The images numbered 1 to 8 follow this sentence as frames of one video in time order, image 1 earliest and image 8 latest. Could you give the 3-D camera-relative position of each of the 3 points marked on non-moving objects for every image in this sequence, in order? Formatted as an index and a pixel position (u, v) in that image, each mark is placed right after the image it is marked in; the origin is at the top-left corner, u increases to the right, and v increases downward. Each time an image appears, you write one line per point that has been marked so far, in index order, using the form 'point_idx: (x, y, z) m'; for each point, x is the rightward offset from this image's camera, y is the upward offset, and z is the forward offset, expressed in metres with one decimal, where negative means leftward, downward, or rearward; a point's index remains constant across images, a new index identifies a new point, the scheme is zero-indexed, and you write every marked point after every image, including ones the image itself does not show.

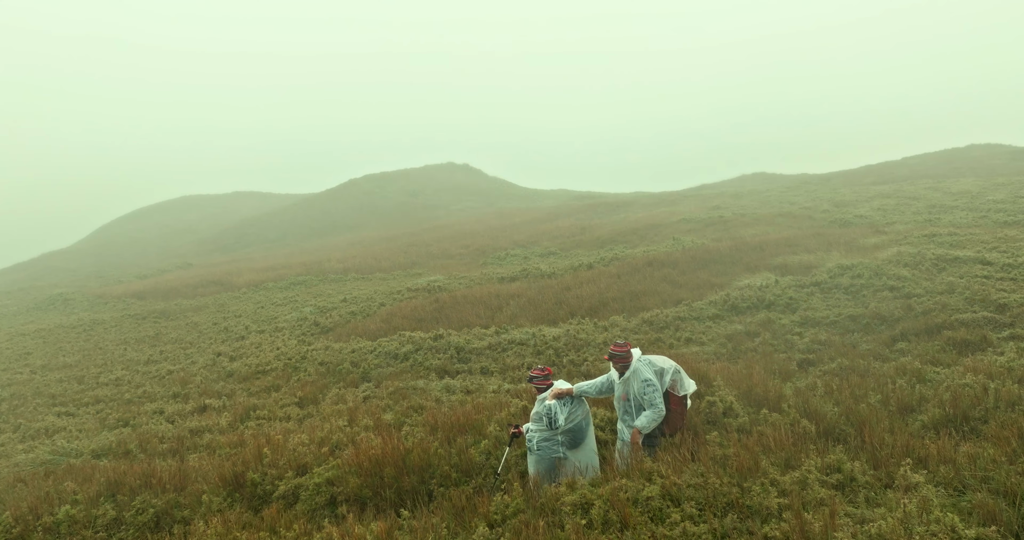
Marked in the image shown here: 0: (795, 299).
0: (+5.1, -0.5, +12.6) m
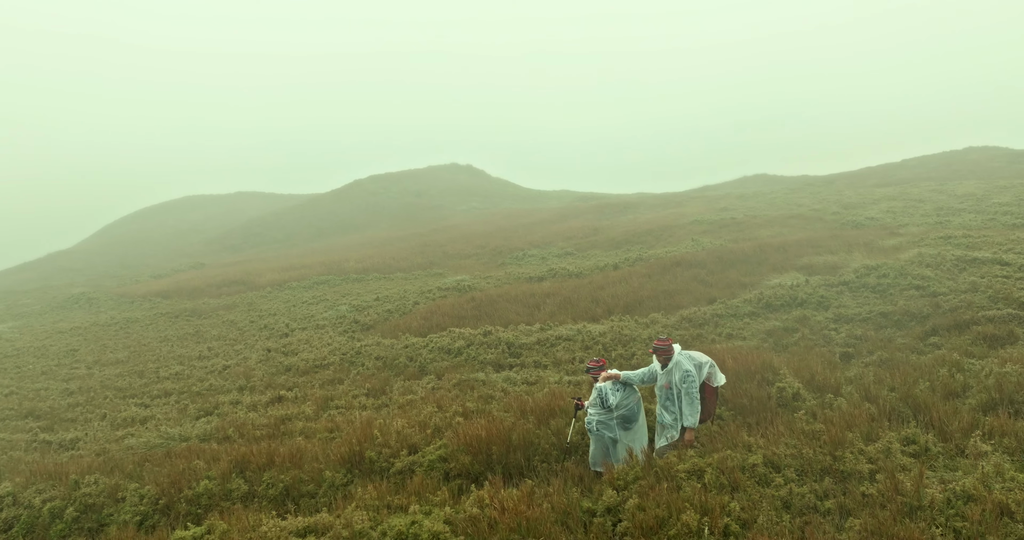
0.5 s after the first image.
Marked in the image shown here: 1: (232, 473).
0: (+6.0, -0.5, +13.4) m
1: (-2.9, -2.2, +7.7) m
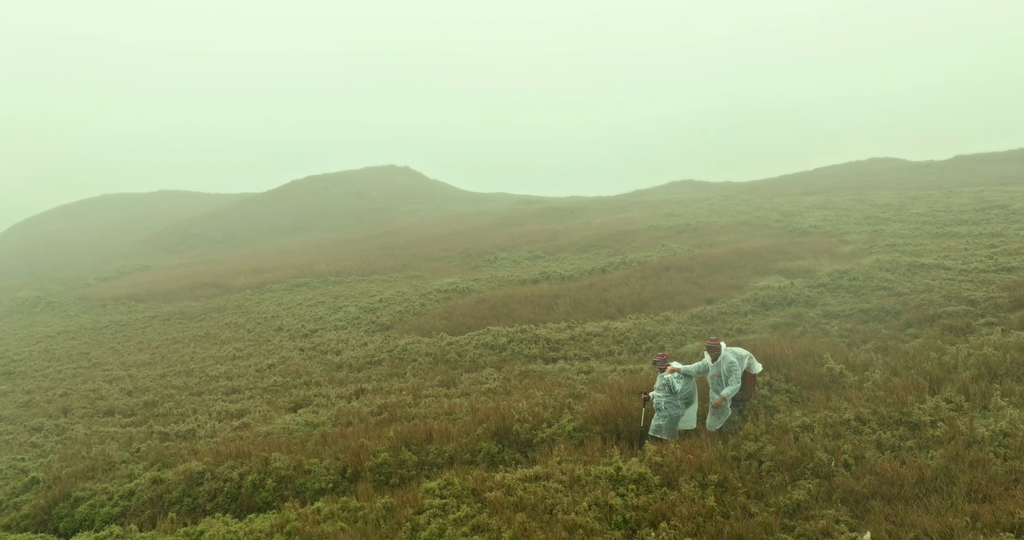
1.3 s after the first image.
0: (+6.7, -0.6, +15.9) m
1: (-1.4, -2.3, +9.2) m
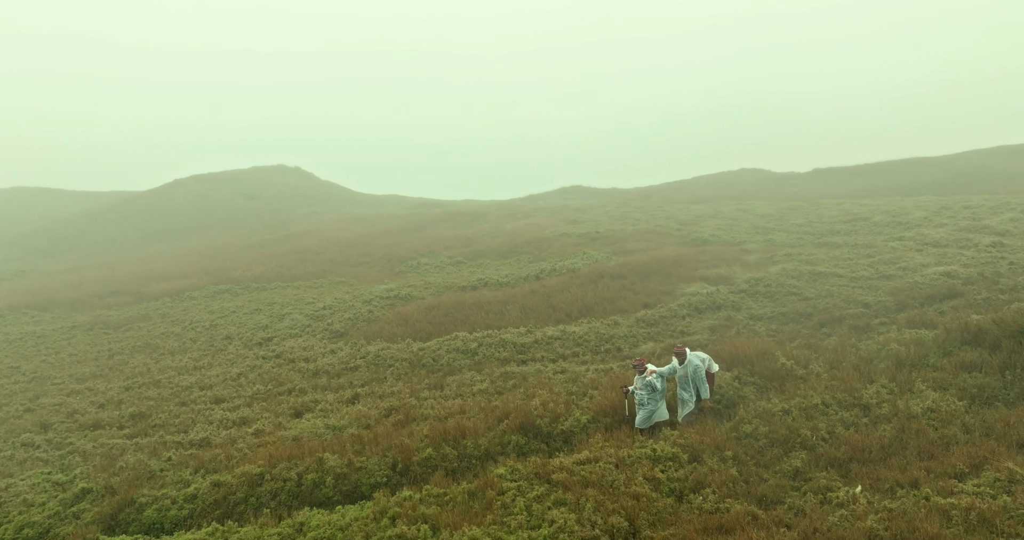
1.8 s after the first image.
0: (+5.8, -0.8, +18.4) m
1: (-1.1, -2.5, +10.4) m
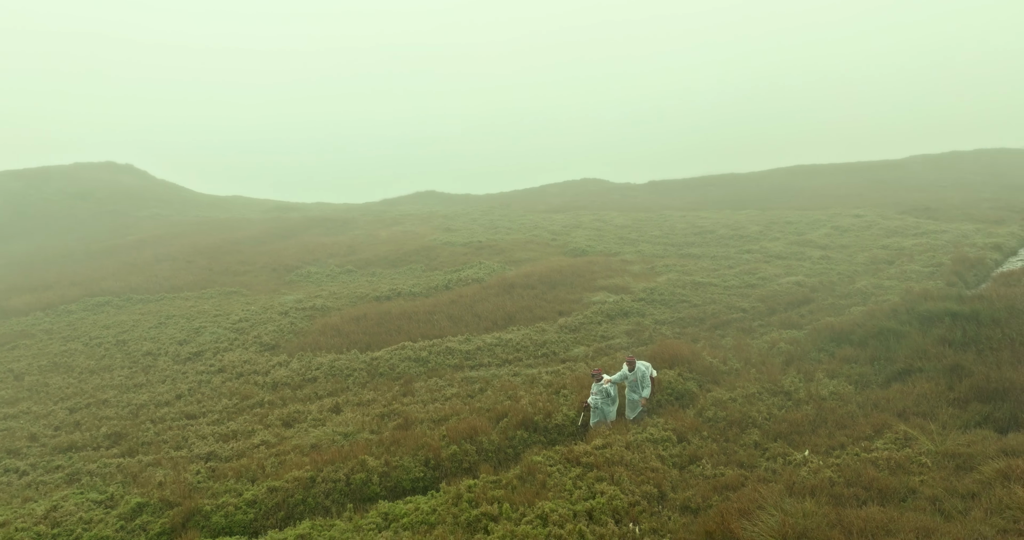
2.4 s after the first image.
0: (+3.9, -1.2, +21.5) m
1: (-0.9, -2.9, +12.1) m
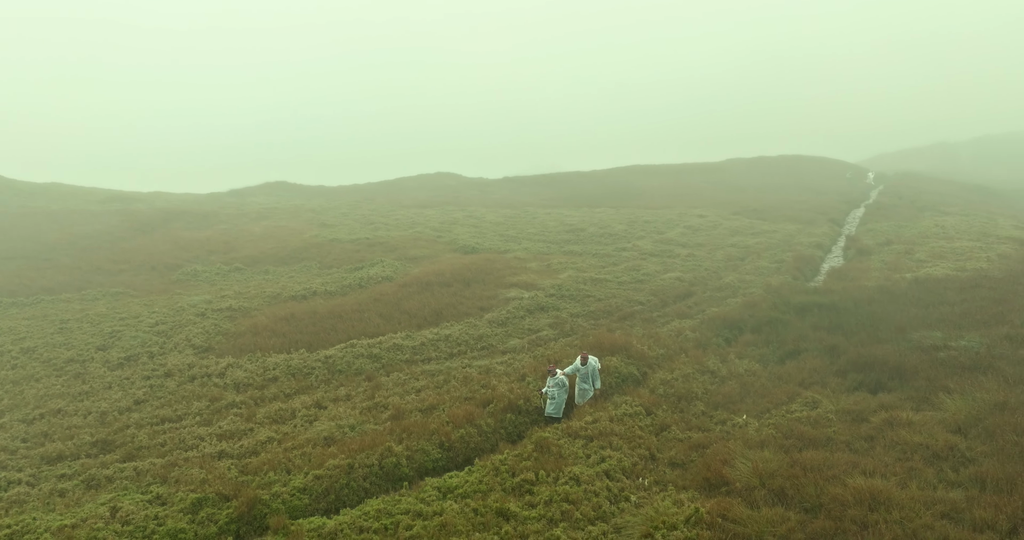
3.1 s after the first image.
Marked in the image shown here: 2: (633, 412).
0: (+1.4, -1.1, +24.2) m
1: (-1.1, -3.1, +14.0) m
2: (+2.3, -2.8, +13.9) m
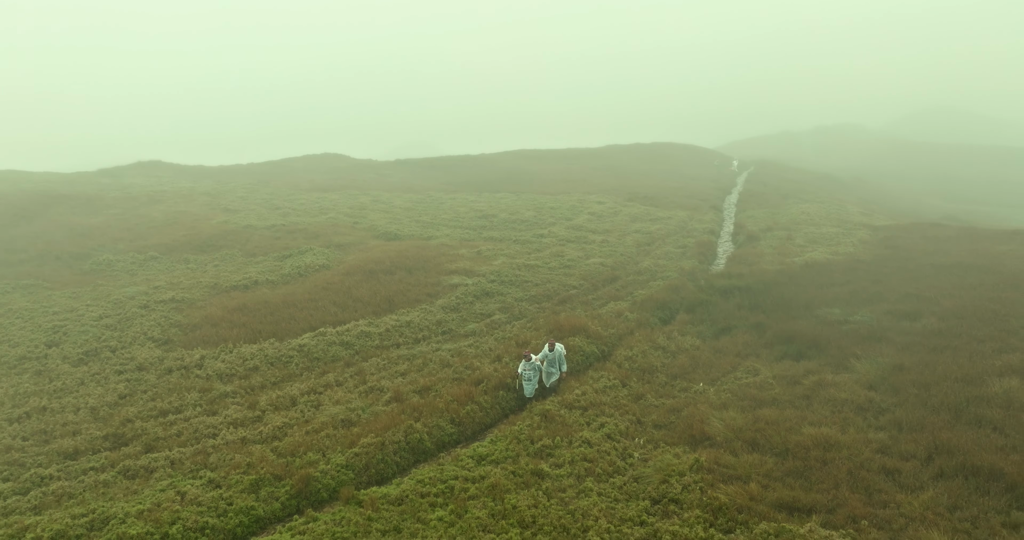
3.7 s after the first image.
0: (-0.6, -0.7, +26.1) m
1: (-1.1, -2.9, +15.7) m
2: (+2.2, -2.6, +16.2) m
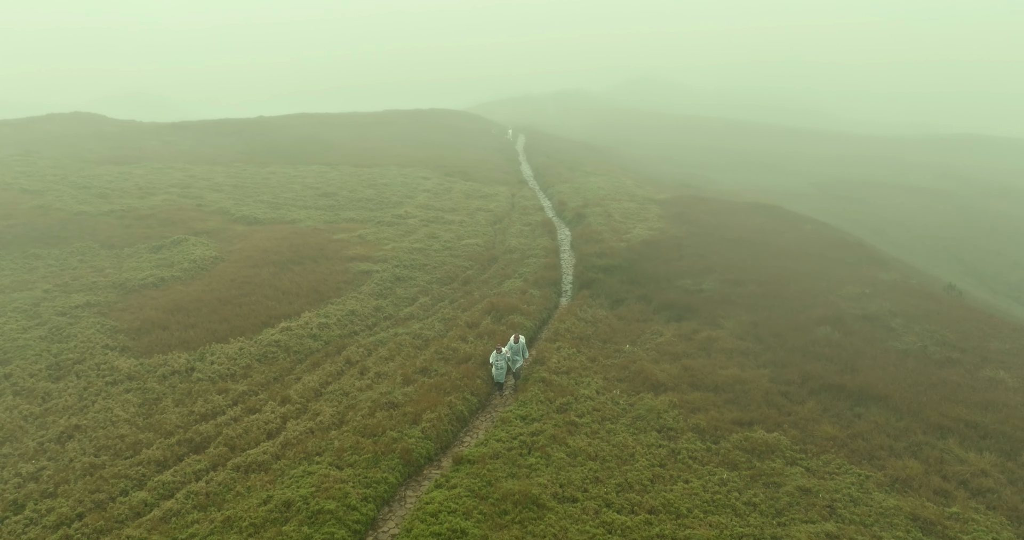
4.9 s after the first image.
0: (-4.5, -0.2, +29.5) m
1: (-1.2, -3.0, +19.7) m
2: (+1.7, -2.5, +21.4) m
